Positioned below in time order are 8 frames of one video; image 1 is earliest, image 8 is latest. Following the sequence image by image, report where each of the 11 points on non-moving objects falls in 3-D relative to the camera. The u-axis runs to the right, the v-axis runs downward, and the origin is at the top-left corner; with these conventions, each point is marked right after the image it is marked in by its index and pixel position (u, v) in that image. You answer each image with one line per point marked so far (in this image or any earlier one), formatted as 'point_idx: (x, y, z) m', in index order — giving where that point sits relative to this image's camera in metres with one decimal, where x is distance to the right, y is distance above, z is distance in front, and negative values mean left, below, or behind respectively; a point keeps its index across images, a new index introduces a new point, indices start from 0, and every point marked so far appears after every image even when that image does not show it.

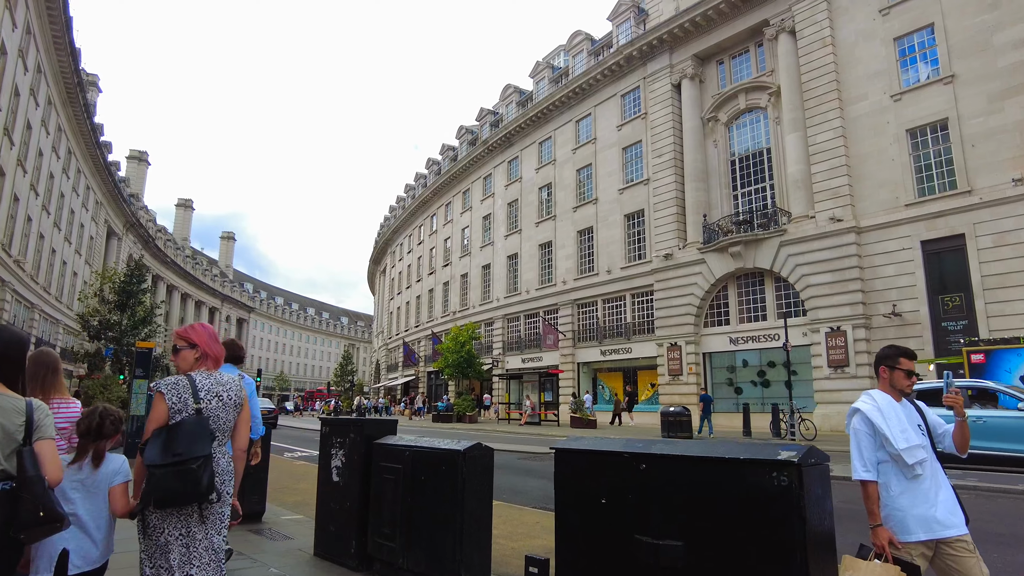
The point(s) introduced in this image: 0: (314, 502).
0: (-2.4, -2.6, +8.0) m
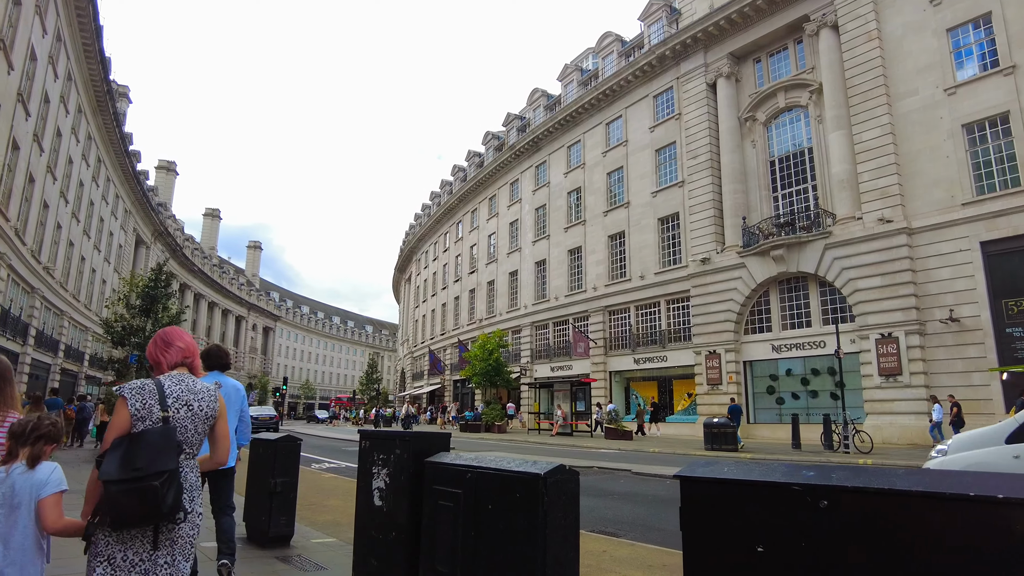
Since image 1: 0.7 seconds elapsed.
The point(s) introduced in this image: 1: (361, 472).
0: (-1.8, -2.5, +7.2) m
1: (-1.0, -1.2, +4.4) m
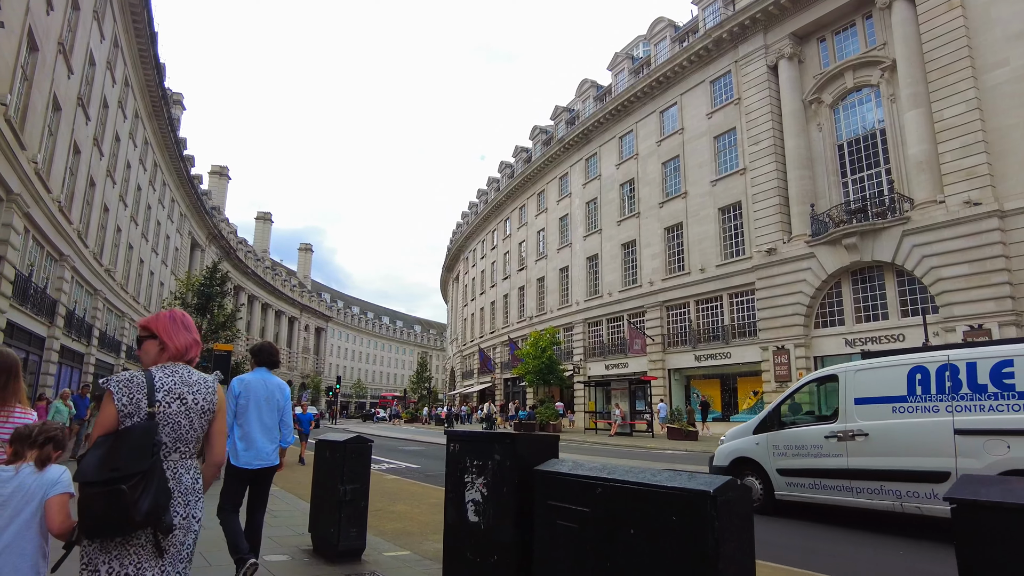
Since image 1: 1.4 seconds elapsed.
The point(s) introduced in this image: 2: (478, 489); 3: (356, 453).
0: (-0.9, -2.4, +6.6) m
1: (-0.3, -1.1, +3.8) m
2: (-0.2, -1.1, +3.5) m
3: (-1.2, -1.3, +5.2) m
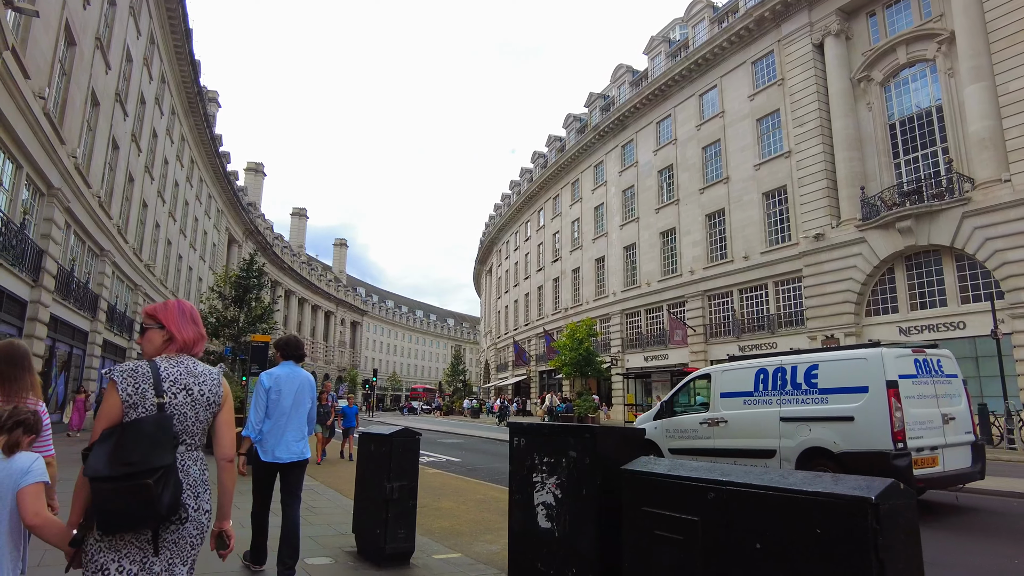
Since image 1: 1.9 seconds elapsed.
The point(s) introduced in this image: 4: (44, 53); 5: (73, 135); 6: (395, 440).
0: (-0.4, -2.2, +6.1) m
1: (0.0, -0.9, +3.3) m
2: (+0.2, -0.9, +3.1) m
3: (-0.8, -1.2, +4.8) m
4: (-9.9, +5.0, +14.0) m
5: (-11.4, +4.0, +17.2) m
6: (-0.9, -1.1, +4.8) m
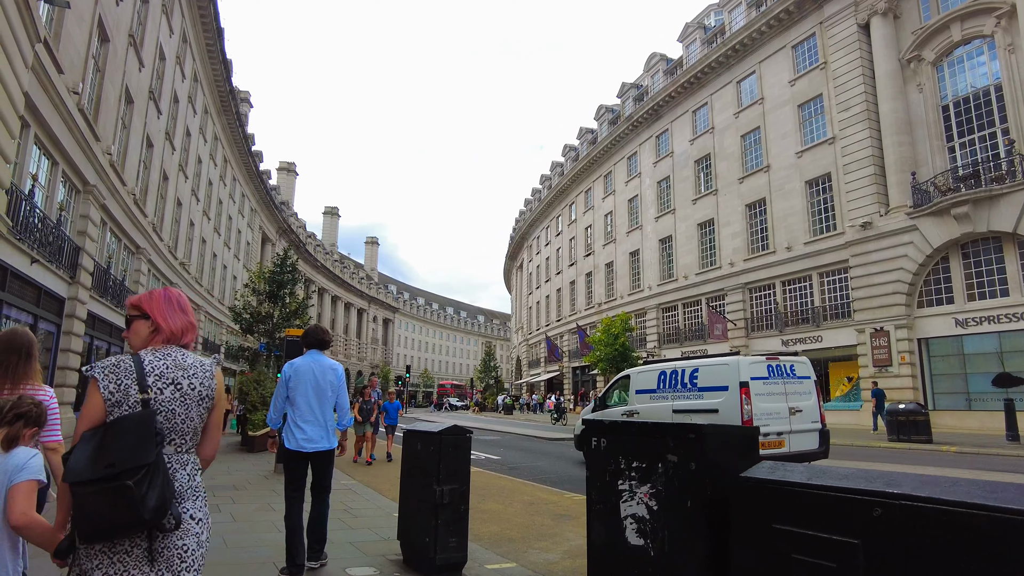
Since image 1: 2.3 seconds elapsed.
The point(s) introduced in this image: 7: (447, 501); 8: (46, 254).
0: (+0.1, -2.1, +5.7) m
1: (+0.4, -0.8, +2.8) m
2: (+0.5, -0.8, +2.6) m
3: (-0.4, -1.1, +4.4) m
4: (-9.2, +5.1, +14.0) m
5: (-10.5, +4.1, +17.2) m
6: (-0.5, -1.0, +4.3) m
7: (-0.4, -1.4, +4.3) m
8: (-9.3, +0.7, +13.2) m
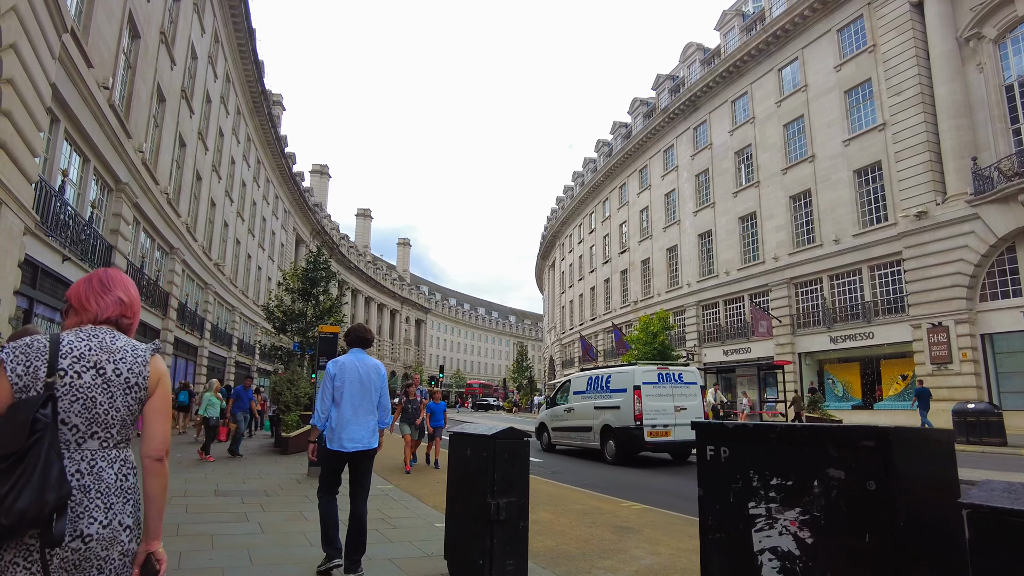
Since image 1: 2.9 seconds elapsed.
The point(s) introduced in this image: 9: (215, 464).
0: (+0.5, -2.0, +5.0) m
1: (+0.7, -0.7, +2.1) m
2: (+0.8, -0.7, +1.9) m
3: (0.0, -0.9, +3.7) m
4: (-8.4, +5.1, +13.7) m
5: (-9.6, +4.1, +17.0) m
6: (-0.1, -0.9, +3.7) m
7: (0.0, -1.3, +3.6) m
8: (-8.5, +0.7, +13.0) m
9: (-4.9, -2.9, +11.0) m
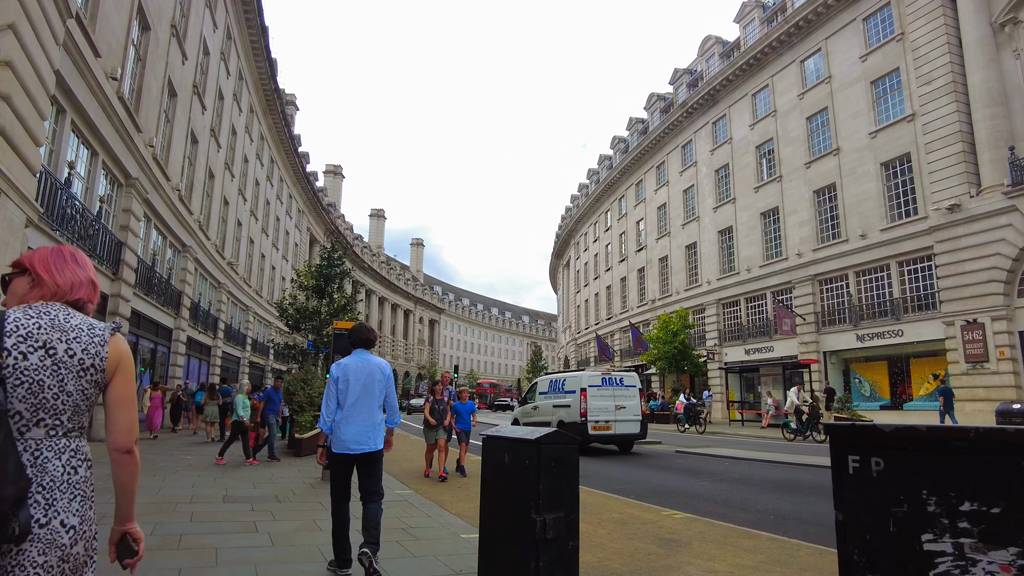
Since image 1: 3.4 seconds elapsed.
0: (+0.8, -1.9, +4.5) m
1: (+0.9, -0.6, +1.6) m
2: (+1.0, -0.6, +1.3) m
3: (+0.2, -0.8, +3.2) m
4: (-8.0, +5.2, +13.4) m
5: (-9.1, +4.2, +16.7) m
6: (+0.1, -0.8, +3.2) m
7: (+0.2, -1.2, +3.1) m
8: (-8.1, +0.8, +12.6) m
9: (-4.6, -2.8, +10.5) m
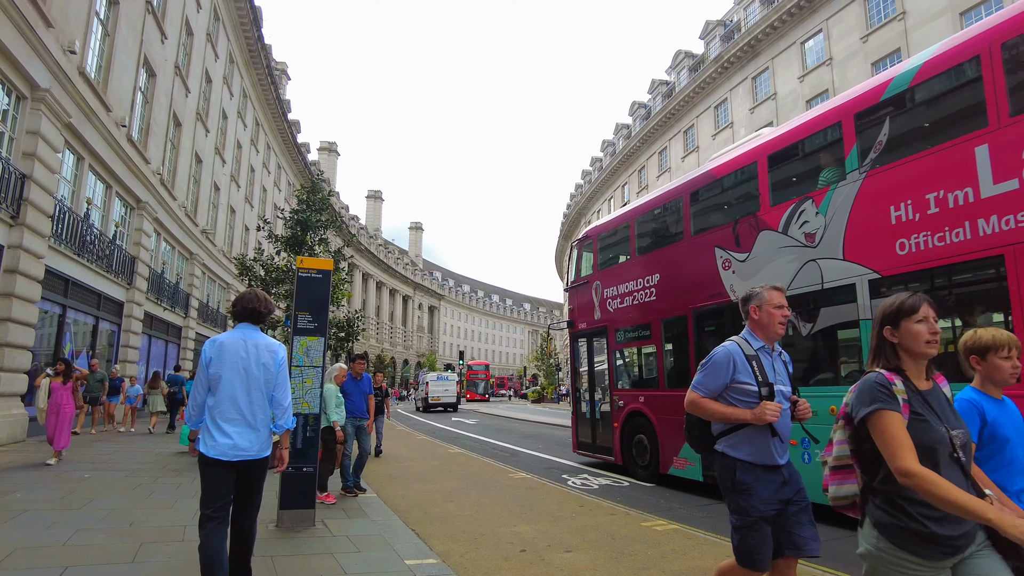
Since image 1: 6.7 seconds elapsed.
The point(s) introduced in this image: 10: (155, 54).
0: (+1.5, -1.2, +0.6) m
1: (+1.6, 0.0, -2.3) m
2: (+1.8, 0.0, -2.6) m
3: (+1.0, -0.2, -0.7) m
4: (-7.3, +6.0, +9.3) m
5: (-8.4, +5.0, +12.7) m
6: (+0.9, -0.1, -0.7) m
7: (+1.0, -0.5, -0.8) m
8: (-7.4, +1.6, +8.7) m
9: (-3.8, -2.1, +6.6) m
10: (-10.0, +6.6, +18.5) m
